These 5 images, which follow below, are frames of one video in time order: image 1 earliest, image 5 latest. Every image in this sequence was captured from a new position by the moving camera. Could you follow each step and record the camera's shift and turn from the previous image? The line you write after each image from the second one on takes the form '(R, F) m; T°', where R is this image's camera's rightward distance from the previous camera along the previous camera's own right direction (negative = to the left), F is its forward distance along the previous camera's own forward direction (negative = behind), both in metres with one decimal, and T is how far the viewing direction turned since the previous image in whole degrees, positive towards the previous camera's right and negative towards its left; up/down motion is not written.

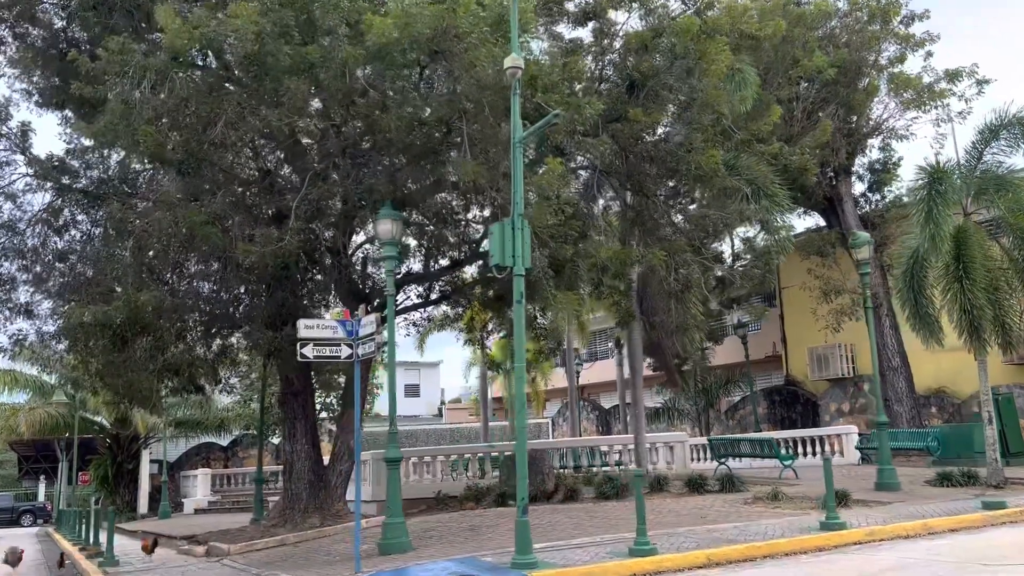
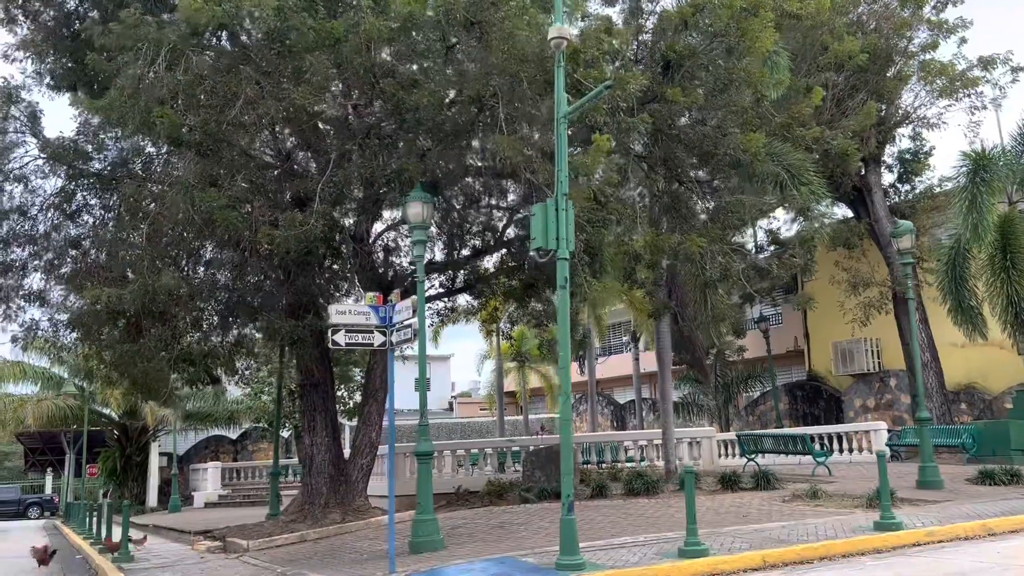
(-0.4, +0.5) m; 0°
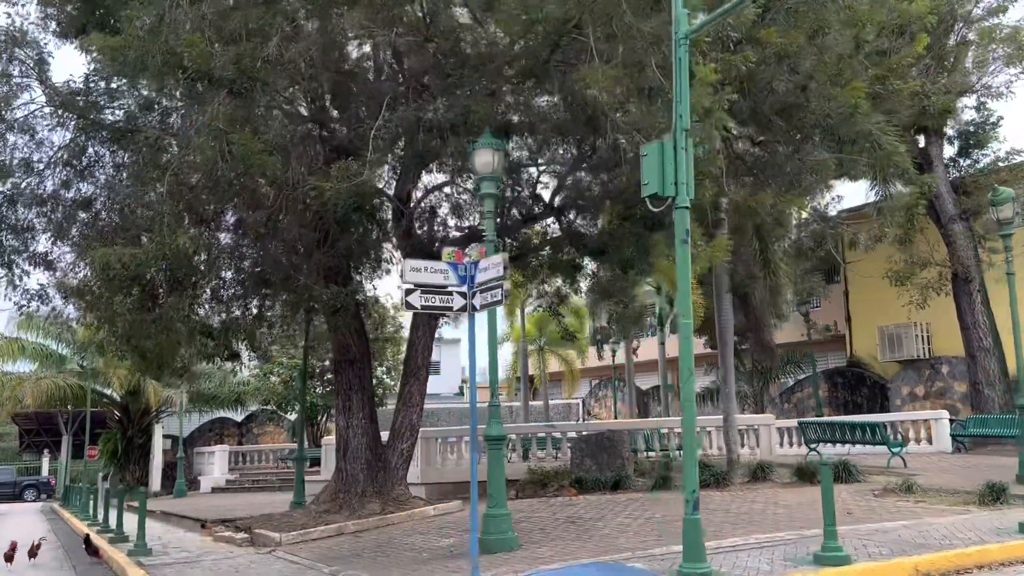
(-0.9, +1.4) m; 0°
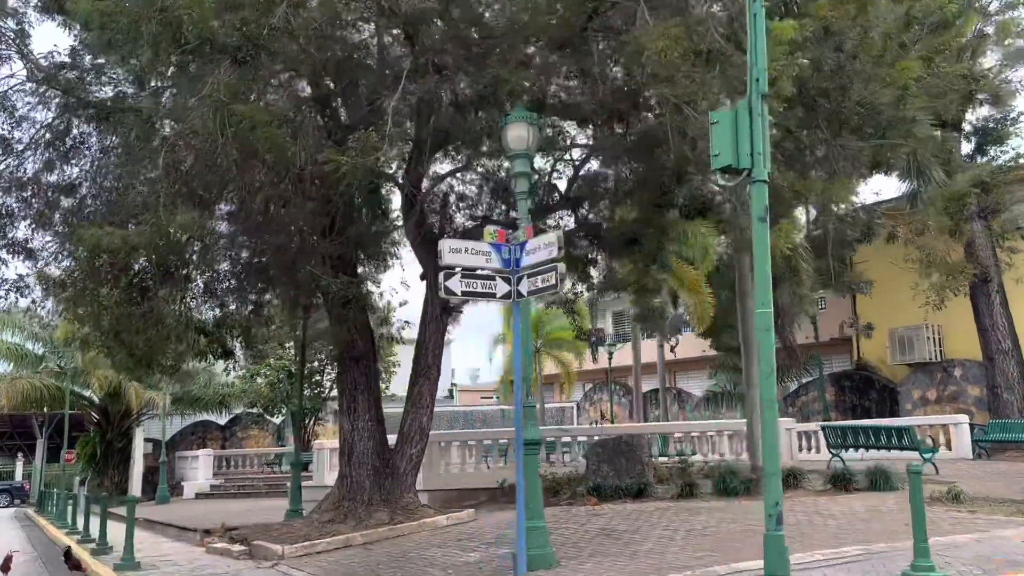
(-0.5, +0.9) m; +1°
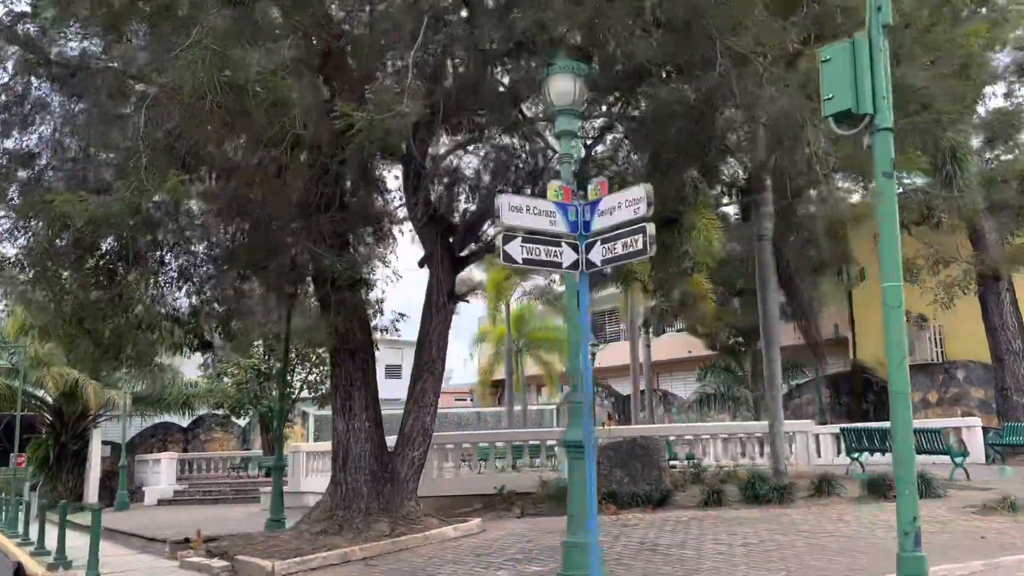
(-0.7, +1.2) m; +3°
